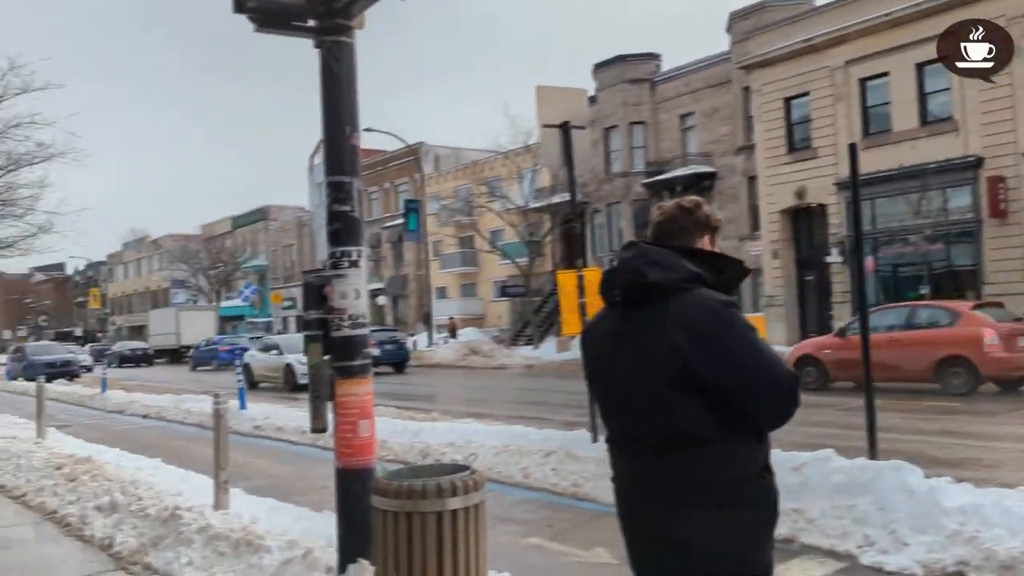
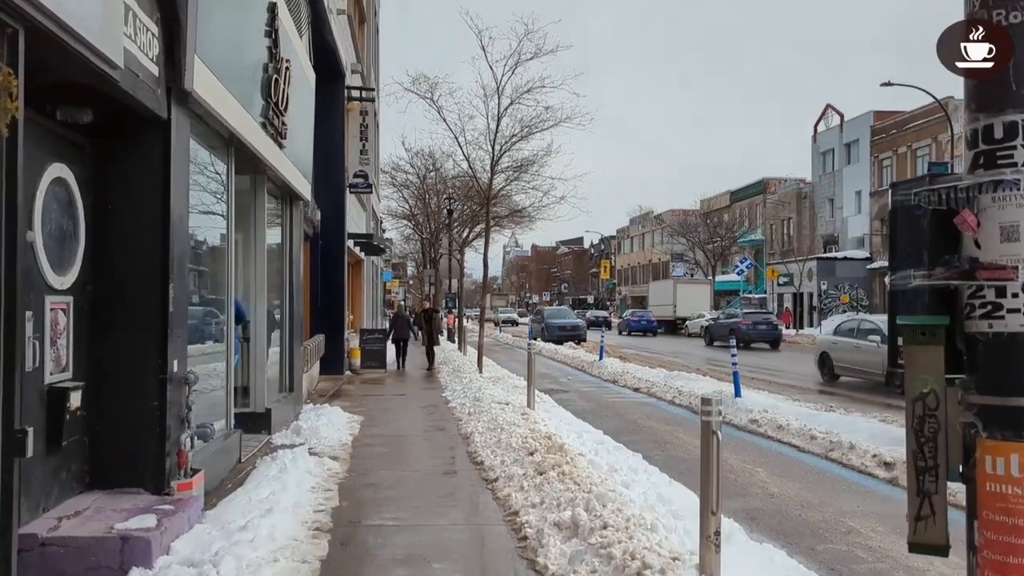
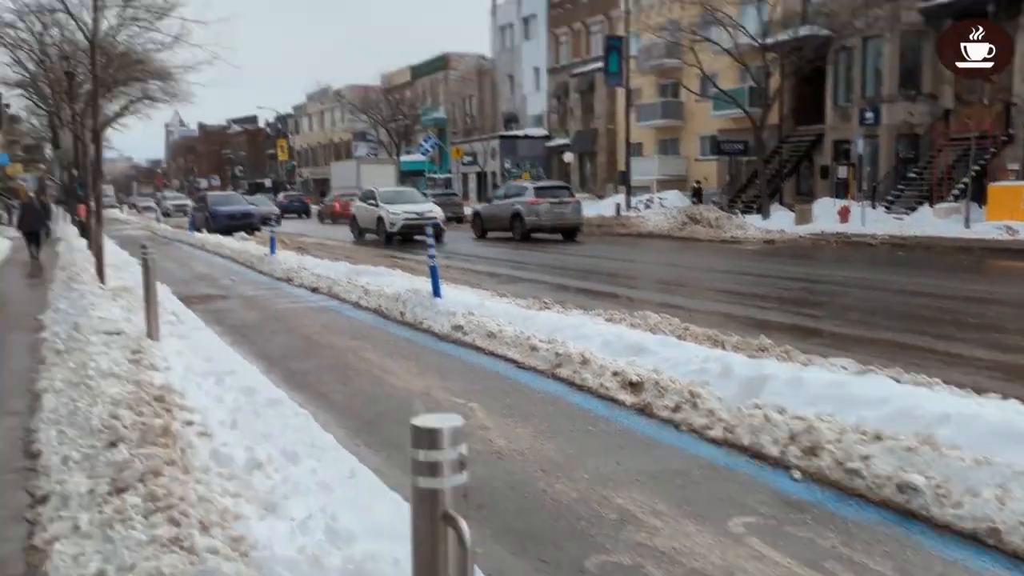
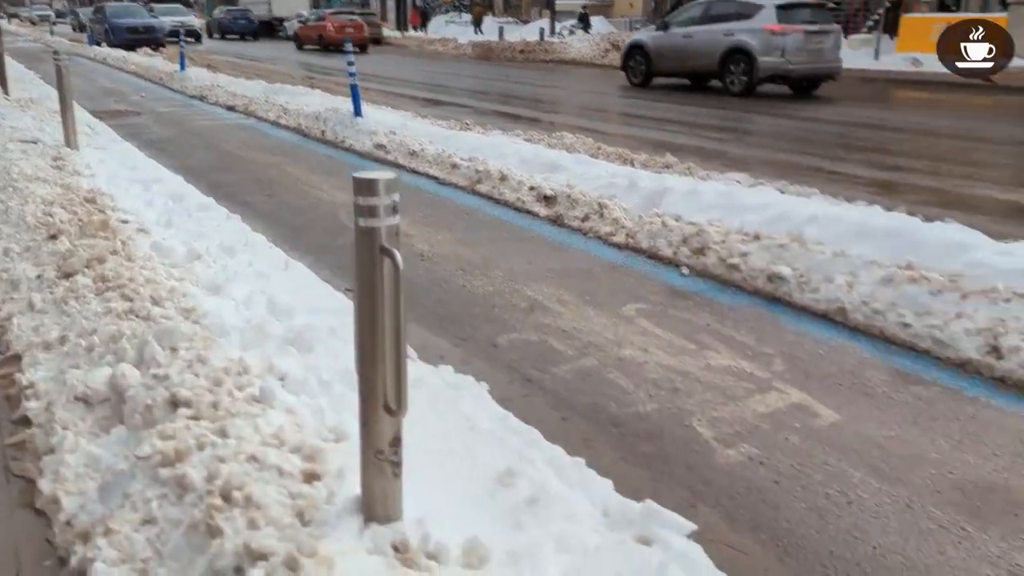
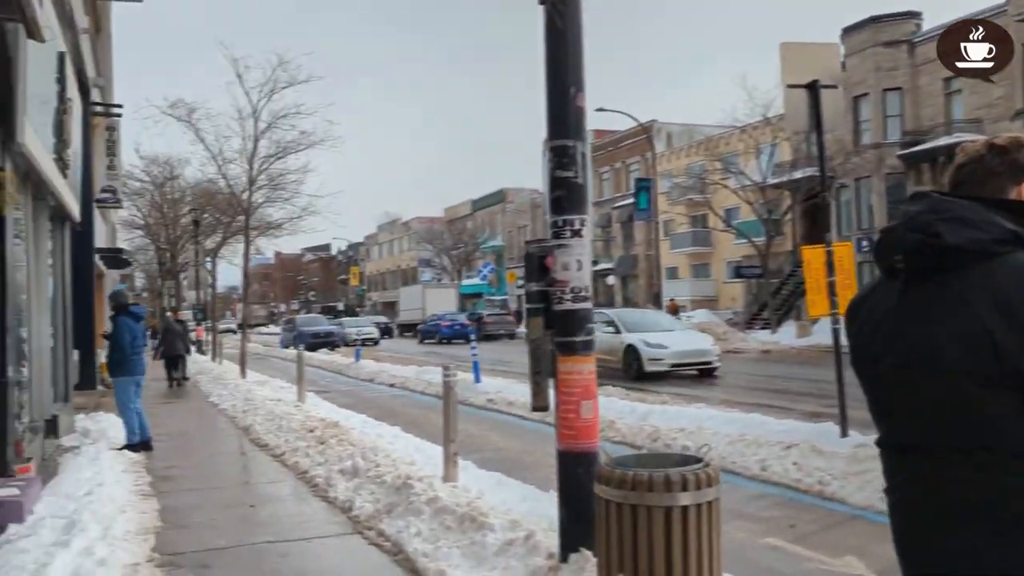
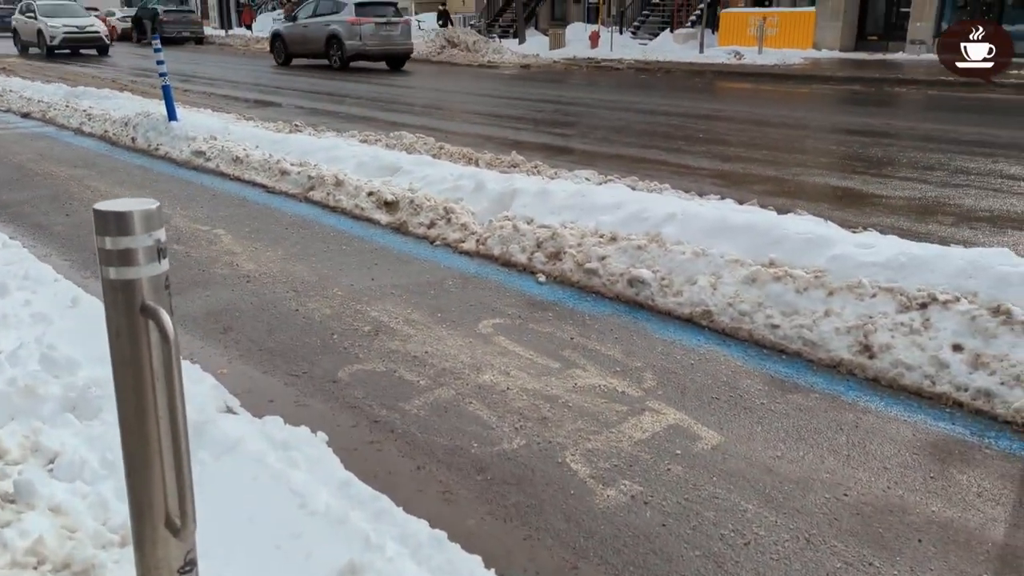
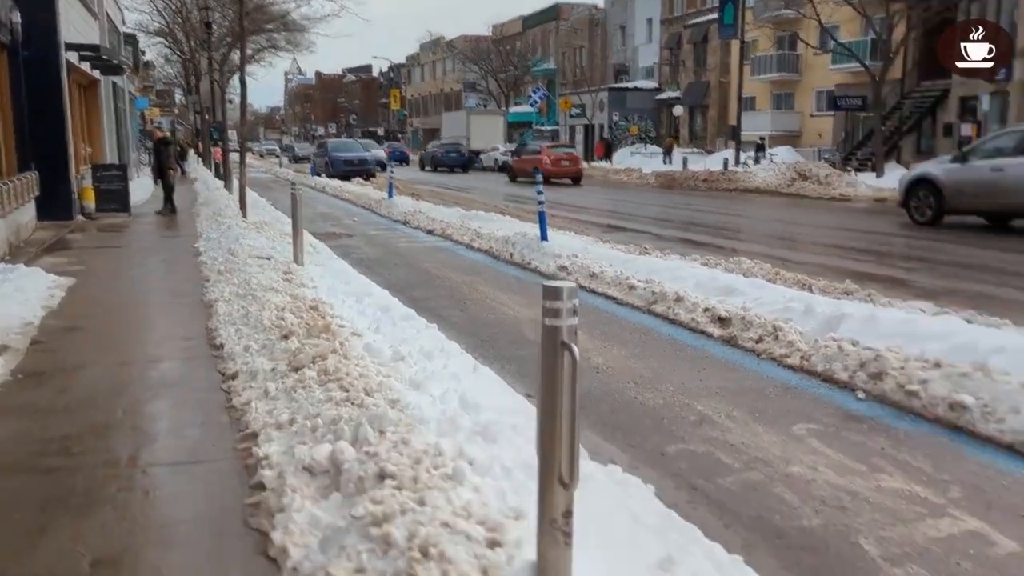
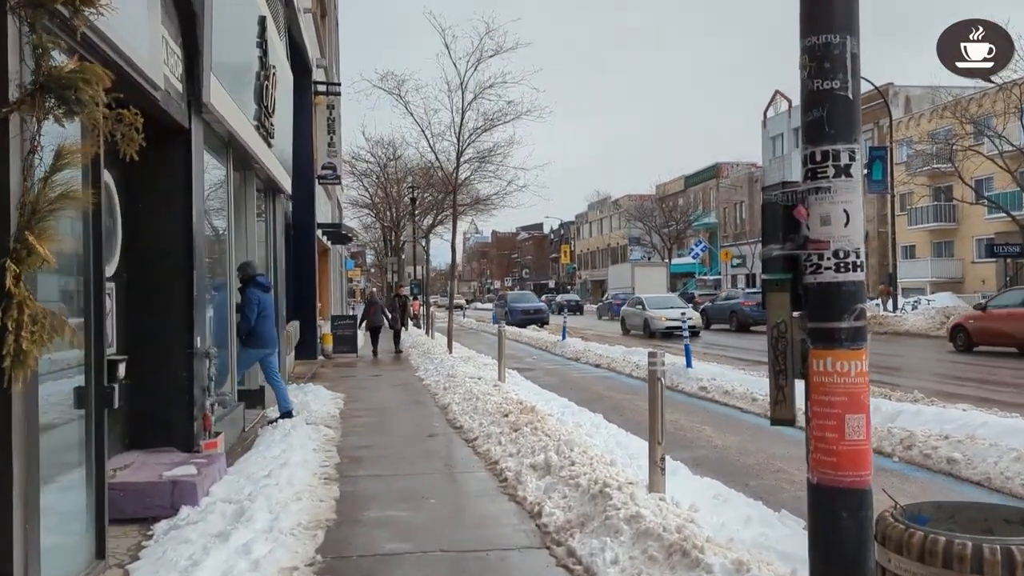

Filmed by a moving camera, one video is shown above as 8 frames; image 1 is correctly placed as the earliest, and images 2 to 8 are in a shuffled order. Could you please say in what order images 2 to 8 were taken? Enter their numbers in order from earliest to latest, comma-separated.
5, 8, 2, 7, 4, 6, 3
